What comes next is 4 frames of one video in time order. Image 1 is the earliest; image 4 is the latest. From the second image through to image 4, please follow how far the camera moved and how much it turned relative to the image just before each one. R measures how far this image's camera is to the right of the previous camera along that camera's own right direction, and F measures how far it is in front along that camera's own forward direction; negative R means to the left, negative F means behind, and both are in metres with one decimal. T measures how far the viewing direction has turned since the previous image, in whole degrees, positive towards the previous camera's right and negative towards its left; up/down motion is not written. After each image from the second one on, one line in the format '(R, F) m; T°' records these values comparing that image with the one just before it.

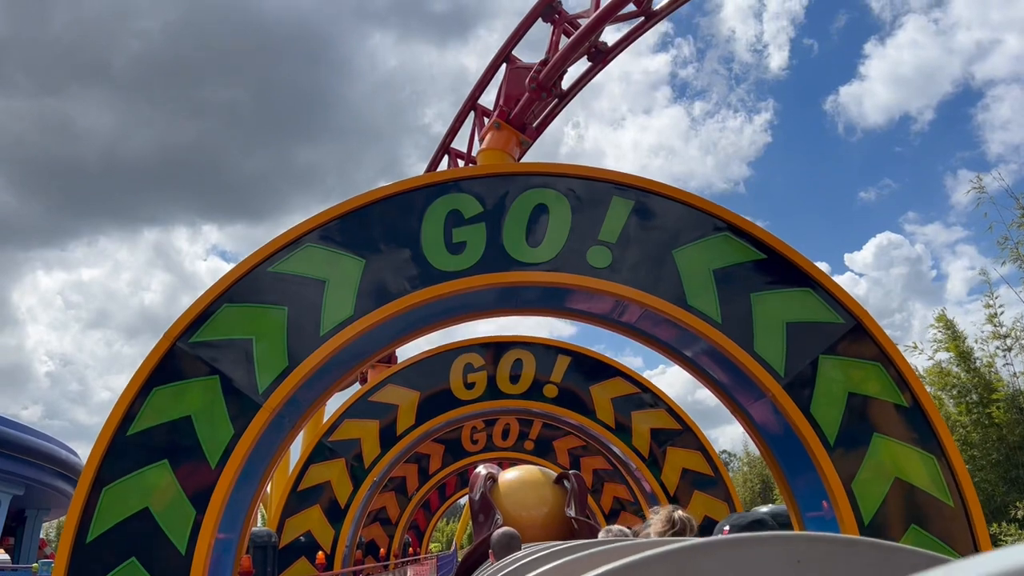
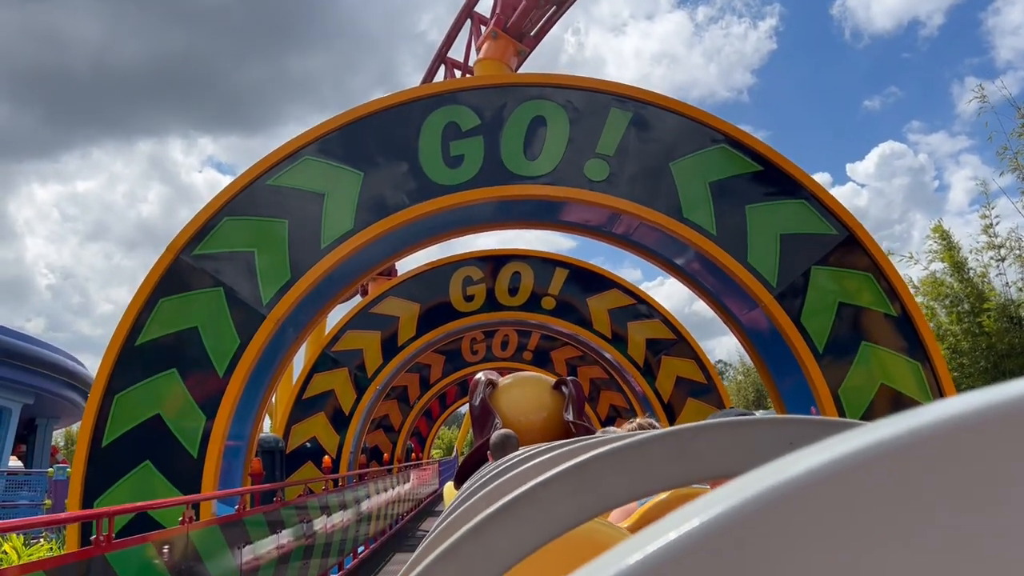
(0.0, -0.1) m; 0°
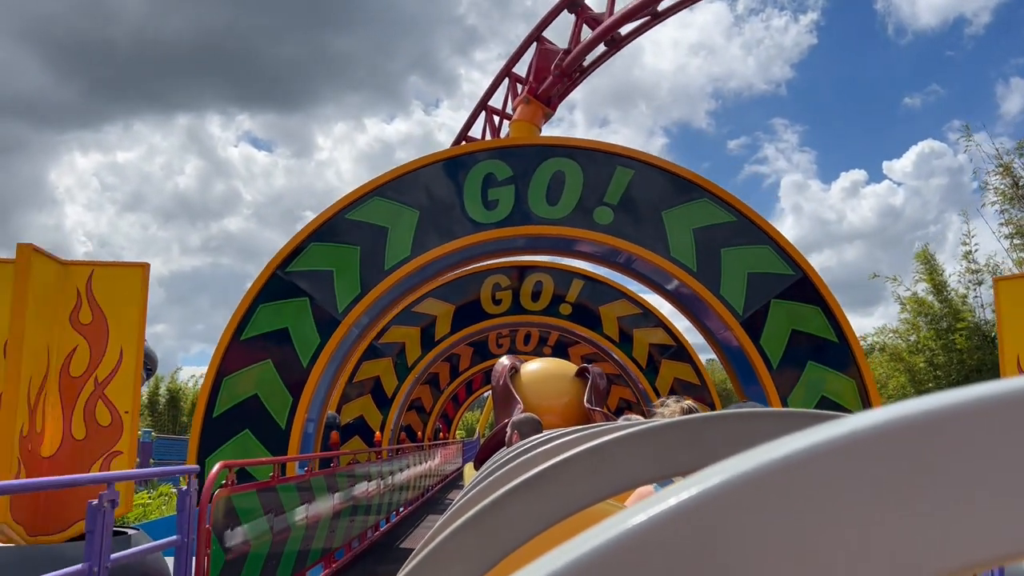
(0.0, -1.6) m; -2°
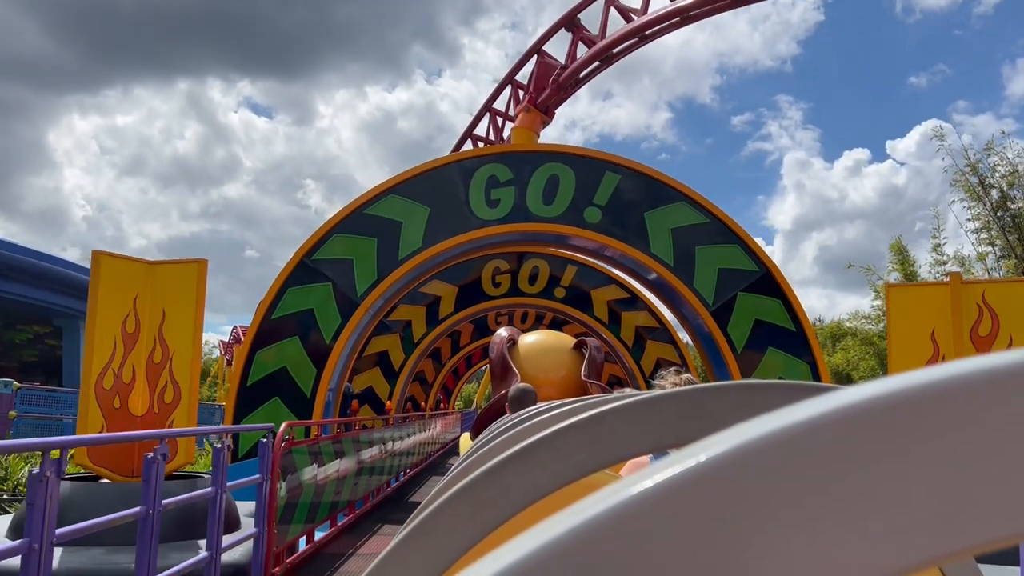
(0.0, -1.0) m; 0°
